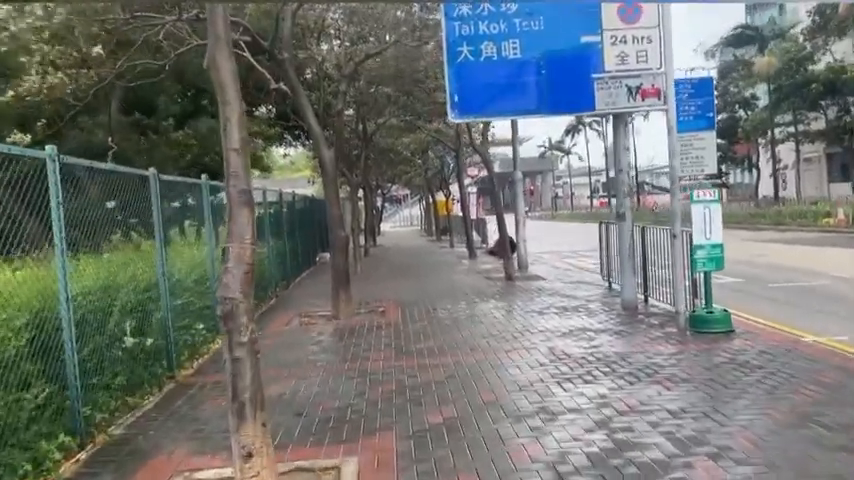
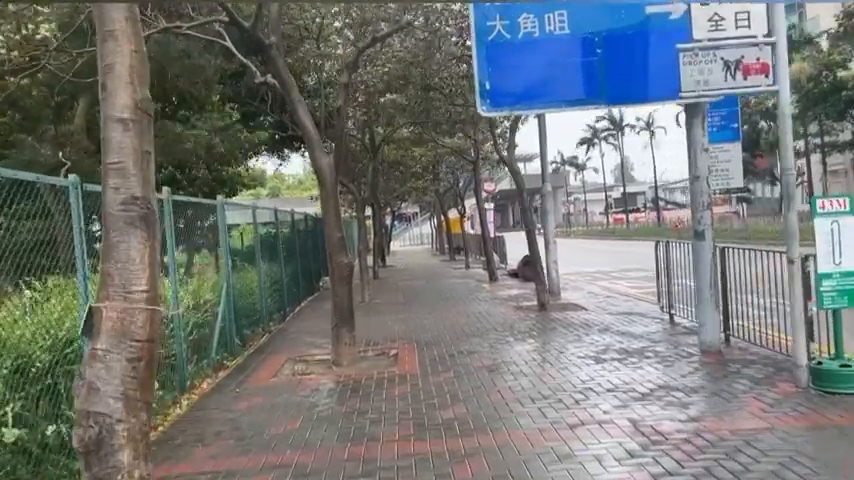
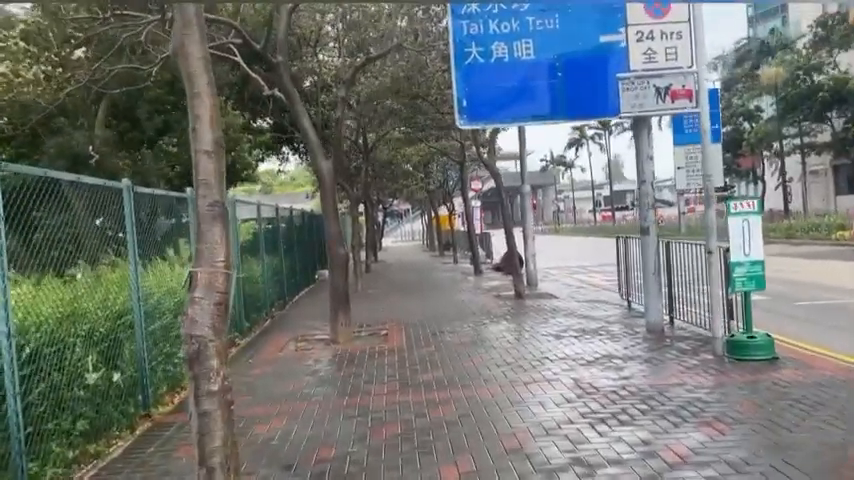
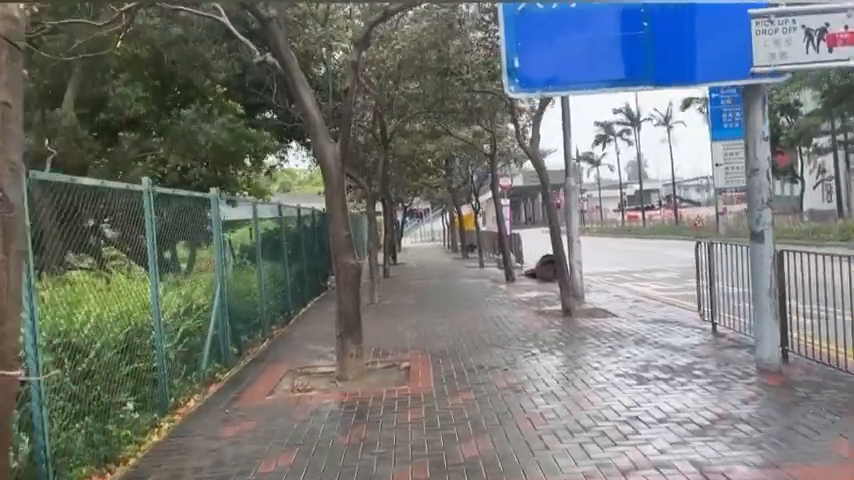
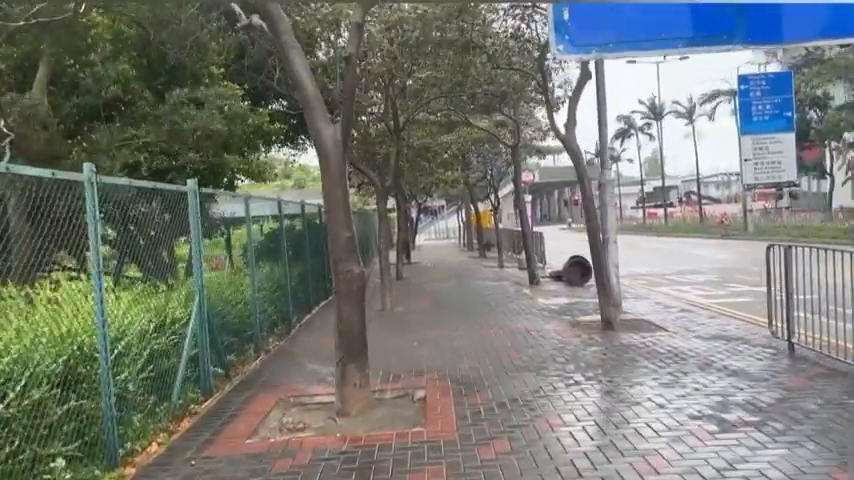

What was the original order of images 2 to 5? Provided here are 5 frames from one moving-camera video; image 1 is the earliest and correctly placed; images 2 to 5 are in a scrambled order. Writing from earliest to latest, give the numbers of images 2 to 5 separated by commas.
3, 2, 4, 5
